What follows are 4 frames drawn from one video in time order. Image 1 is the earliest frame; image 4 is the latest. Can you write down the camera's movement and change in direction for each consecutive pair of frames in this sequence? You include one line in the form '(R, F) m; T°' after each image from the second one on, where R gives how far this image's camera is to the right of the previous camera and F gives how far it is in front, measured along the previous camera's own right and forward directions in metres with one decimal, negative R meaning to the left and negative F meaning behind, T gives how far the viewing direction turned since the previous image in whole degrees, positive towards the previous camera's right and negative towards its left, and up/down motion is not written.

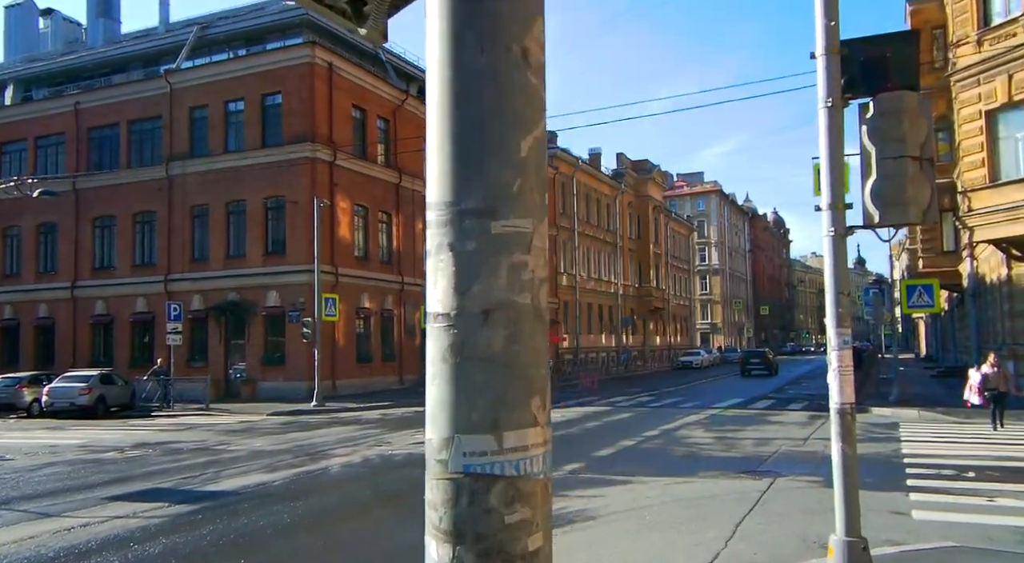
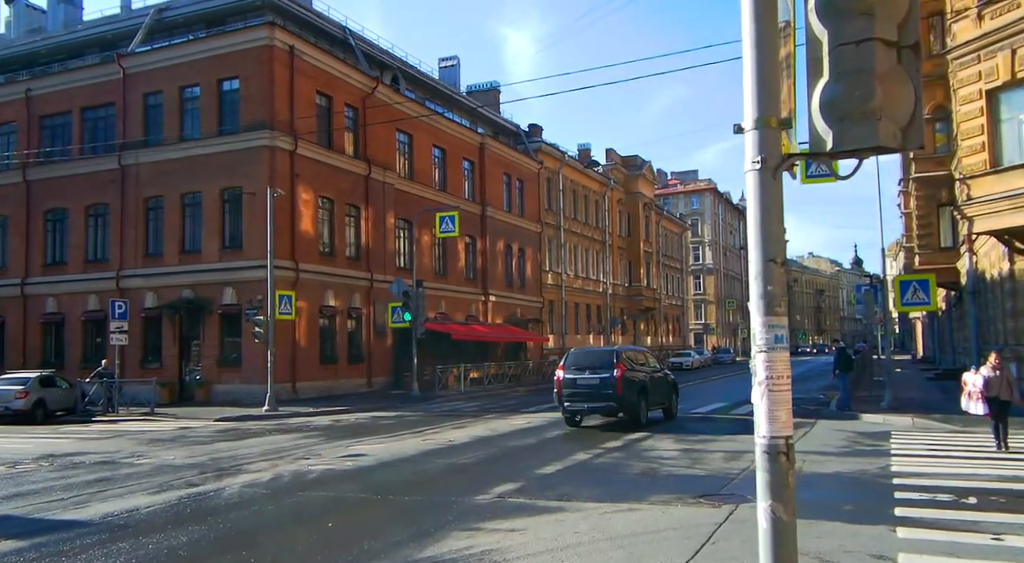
(+0.9, +1.8) m; 0°
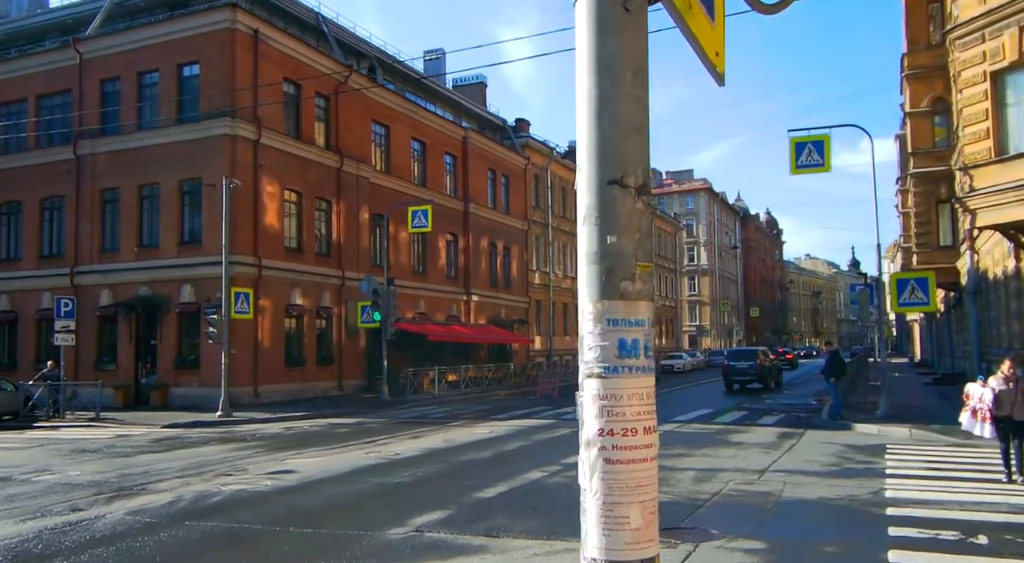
(+0.7, +1.6) m; 0°
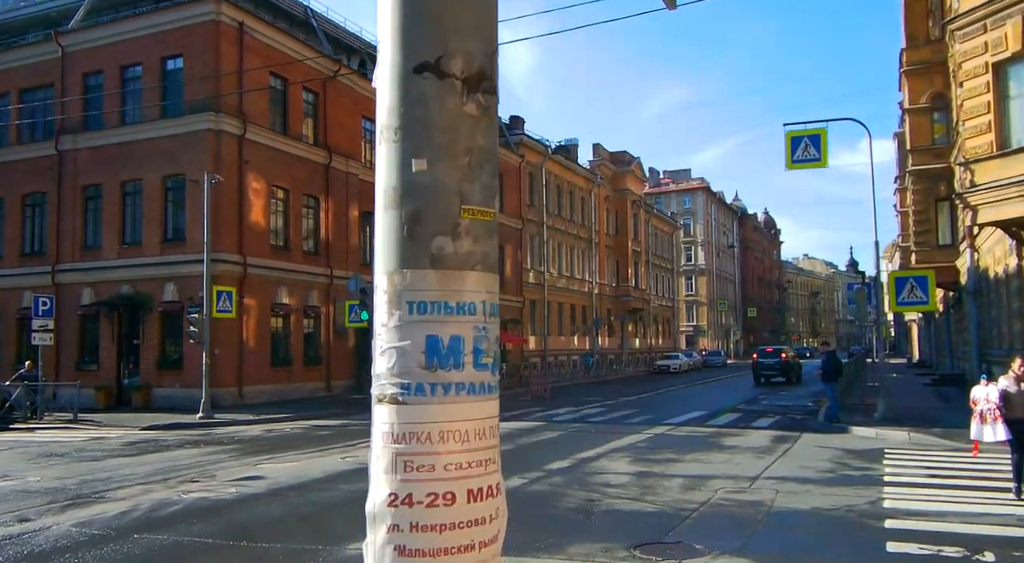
(+0.2, +0.6) m; 0°
